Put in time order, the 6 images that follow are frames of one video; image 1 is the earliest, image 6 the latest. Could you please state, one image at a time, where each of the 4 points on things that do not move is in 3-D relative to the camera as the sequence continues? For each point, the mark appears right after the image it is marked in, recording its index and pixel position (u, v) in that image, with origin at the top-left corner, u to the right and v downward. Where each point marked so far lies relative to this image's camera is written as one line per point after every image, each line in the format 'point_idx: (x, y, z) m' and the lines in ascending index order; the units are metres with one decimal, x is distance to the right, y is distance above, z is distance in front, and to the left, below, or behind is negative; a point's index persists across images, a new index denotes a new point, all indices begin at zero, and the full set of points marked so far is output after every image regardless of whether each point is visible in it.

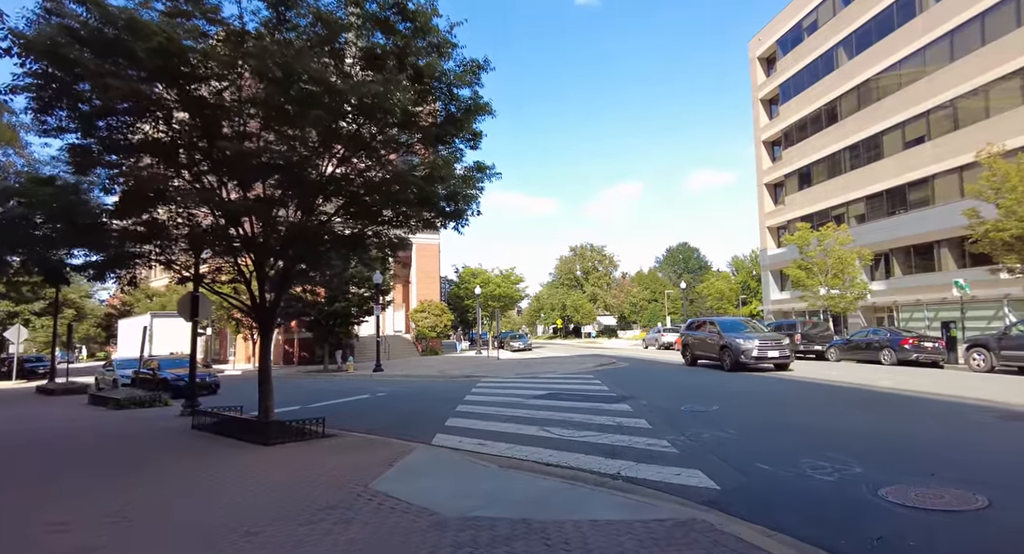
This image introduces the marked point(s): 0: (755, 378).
0: (+7.7, -3.2, +15.9) m
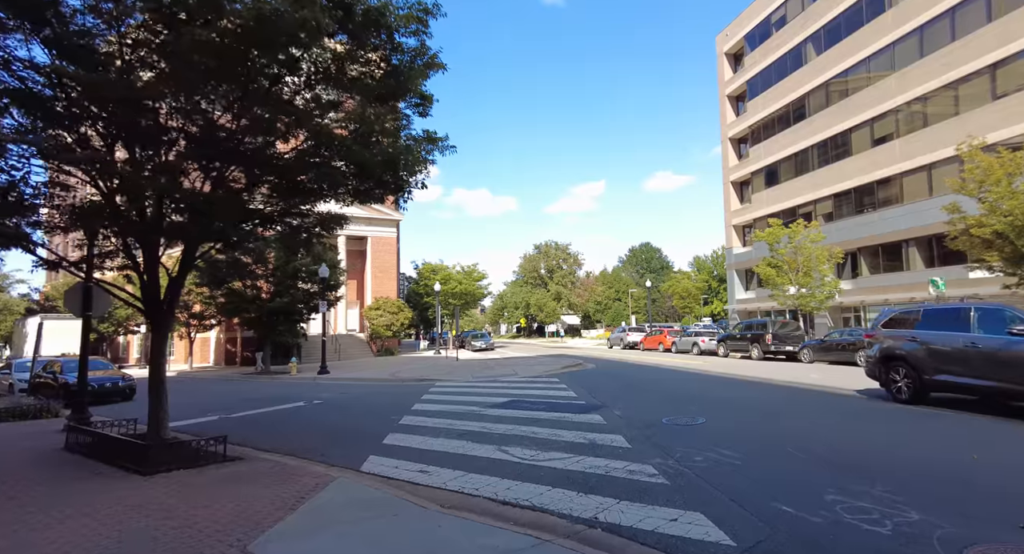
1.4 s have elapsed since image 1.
0: (+6.5, -3.1, +14.8) m
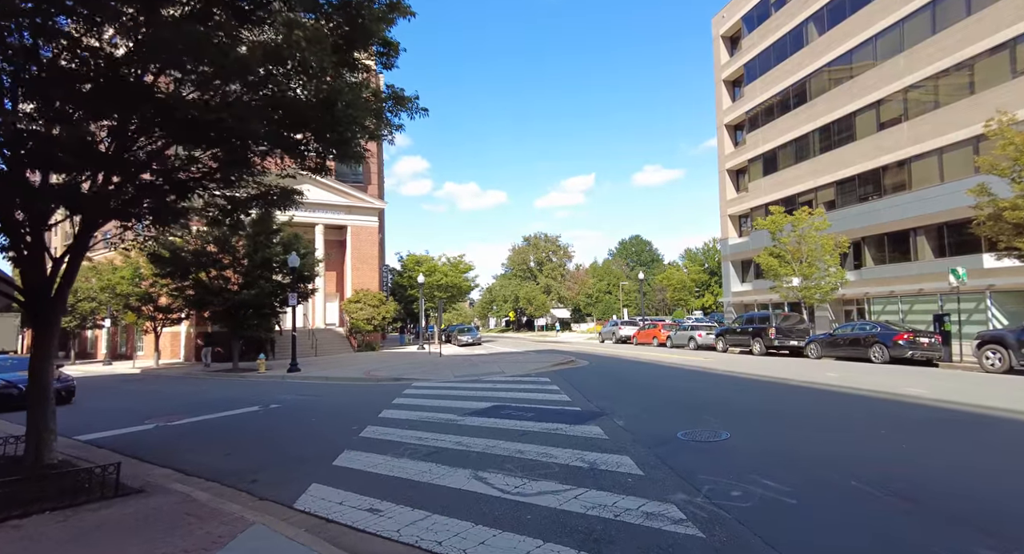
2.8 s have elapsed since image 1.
0: (+6.1, -2.7, +13.3) m
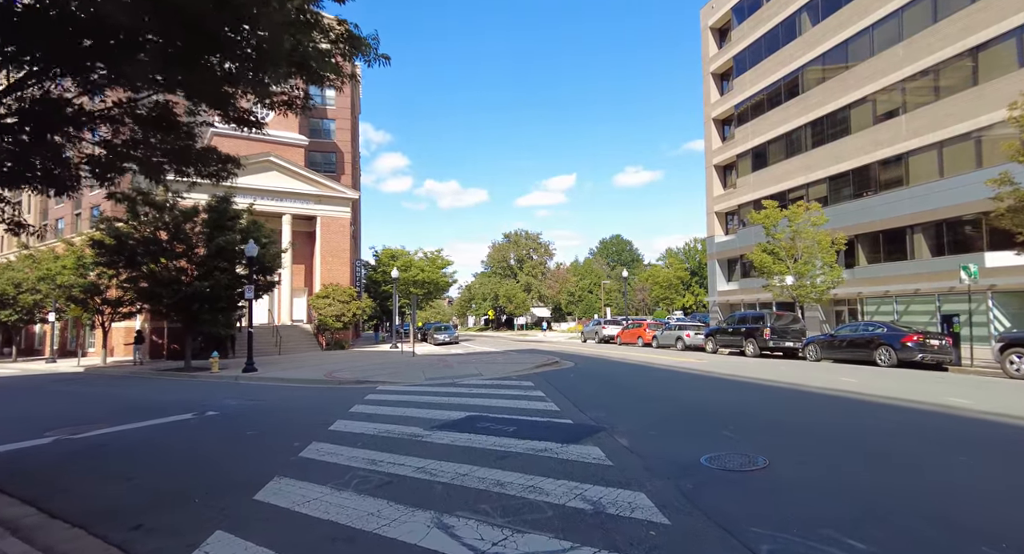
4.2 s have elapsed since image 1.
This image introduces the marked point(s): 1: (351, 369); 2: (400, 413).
0: (+5.6, -2.6, +12.0) m
1: (-5.7, -3.3, +18.0) m
2: (-2.1, -2.6, +9.6) m
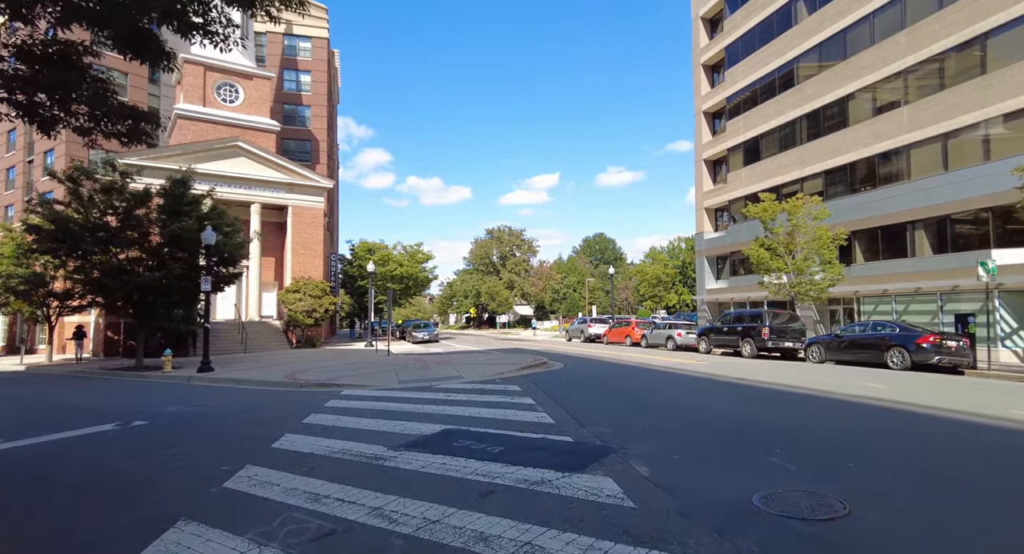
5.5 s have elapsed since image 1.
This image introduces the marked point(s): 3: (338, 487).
0: (+5.3, -2.4, +10.7) m
1: (-6.3, -3.0, +16.3) m
2: (-2.4, -2.4, +8.1) m
3: (-1.8, -2.1, +5.2) m
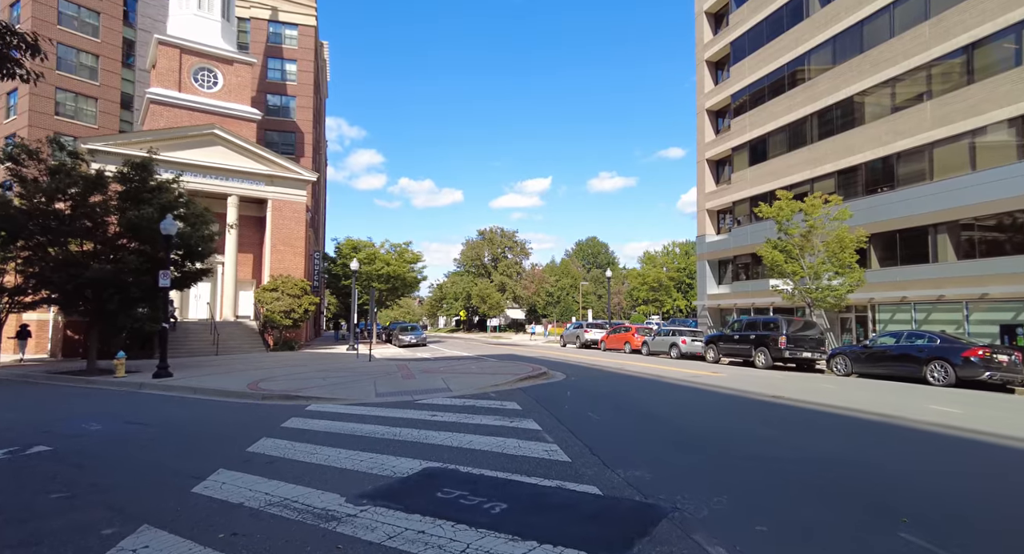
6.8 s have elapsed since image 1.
0: (+5.2, -2.4, +9.1) m
1: (-6.4, -2.9, +14.5) m
2: (-2.4, -2.2, +6.3) m
3: (-1.7, -2.0, +3.5) m
